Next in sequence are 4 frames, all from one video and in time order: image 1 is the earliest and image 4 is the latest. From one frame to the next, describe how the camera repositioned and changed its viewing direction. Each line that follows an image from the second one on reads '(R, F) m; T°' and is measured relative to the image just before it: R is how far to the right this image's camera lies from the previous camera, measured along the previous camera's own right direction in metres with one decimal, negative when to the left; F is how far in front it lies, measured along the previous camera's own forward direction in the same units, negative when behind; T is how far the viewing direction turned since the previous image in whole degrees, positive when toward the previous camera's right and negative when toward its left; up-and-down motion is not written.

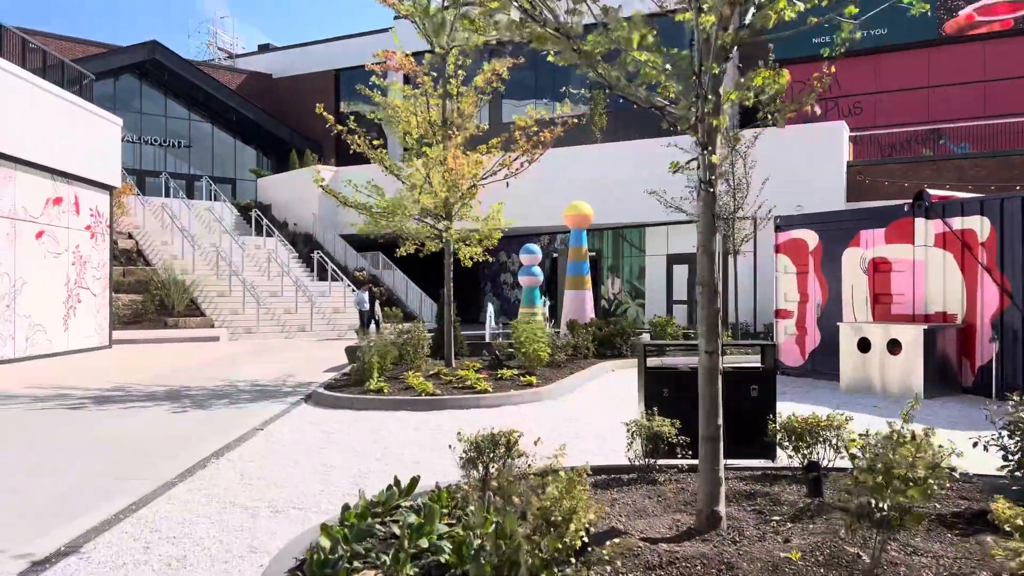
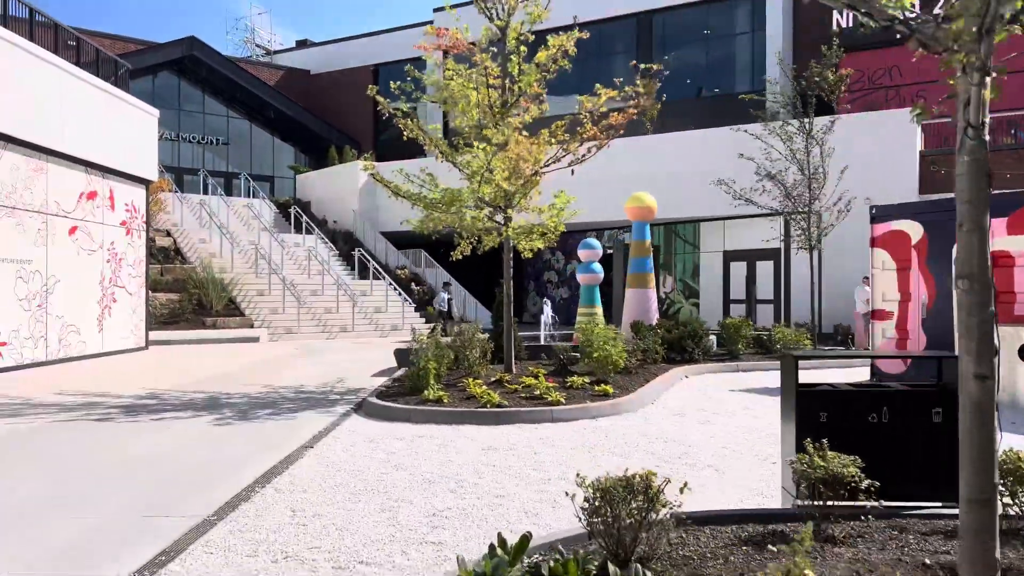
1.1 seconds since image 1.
(-0.4, +1.0) m; -2°
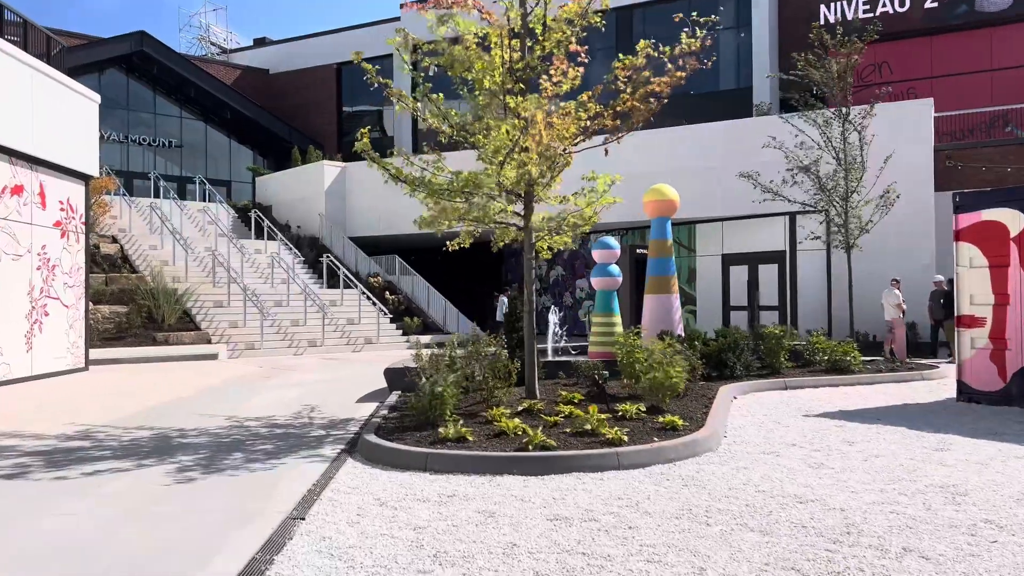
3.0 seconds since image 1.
(-0.7, +1.9) m; +3°
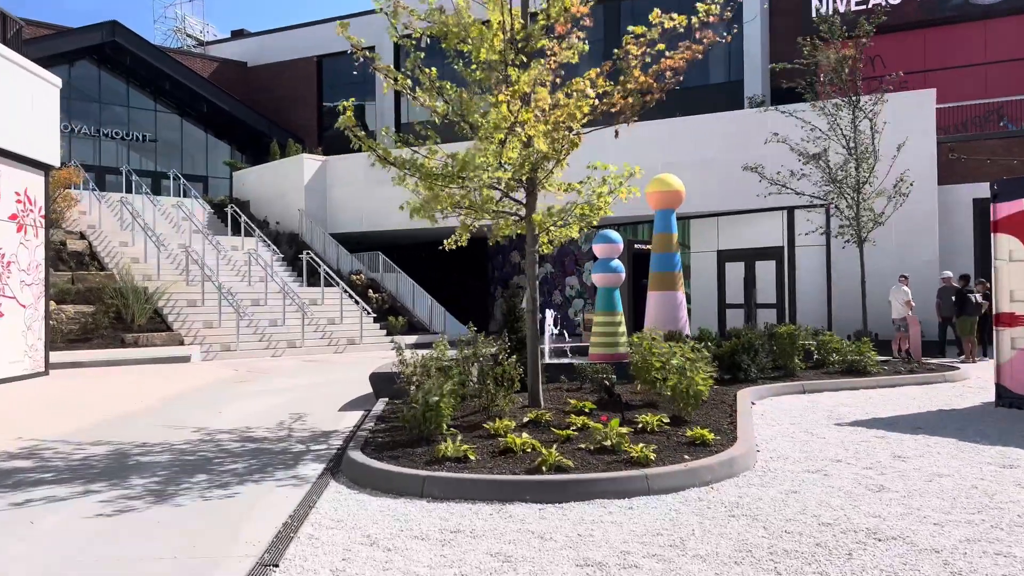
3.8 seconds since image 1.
(-0.2, +0.9) m; +1°
